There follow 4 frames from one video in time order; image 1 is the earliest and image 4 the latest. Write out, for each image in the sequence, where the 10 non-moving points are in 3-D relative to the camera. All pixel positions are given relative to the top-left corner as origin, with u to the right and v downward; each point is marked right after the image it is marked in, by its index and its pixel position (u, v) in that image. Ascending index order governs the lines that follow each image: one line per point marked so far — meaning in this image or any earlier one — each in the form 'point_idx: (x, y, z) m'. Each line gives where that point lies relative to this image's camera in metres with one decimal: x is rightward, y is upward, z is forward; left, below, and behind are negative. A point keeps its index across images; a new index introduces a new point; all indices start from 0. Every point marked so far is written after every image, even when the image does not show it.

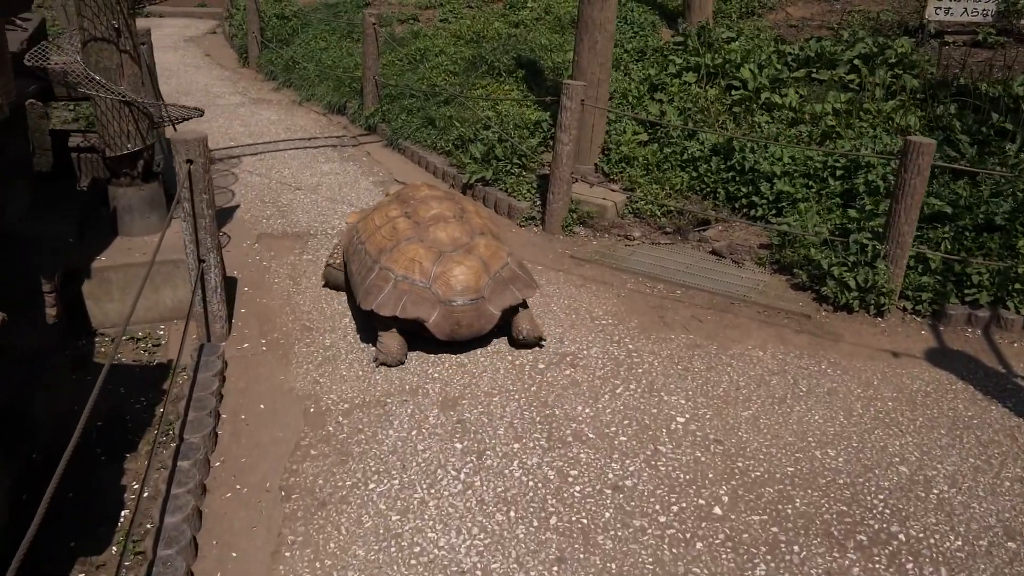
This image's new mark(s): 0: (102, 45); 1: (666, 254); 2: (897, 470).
0: (-2.2, +1.3, +4.8) m
1: (+1.1, +0.2, +6.3) m
2: (+1.7, -0.8, +3.9) m
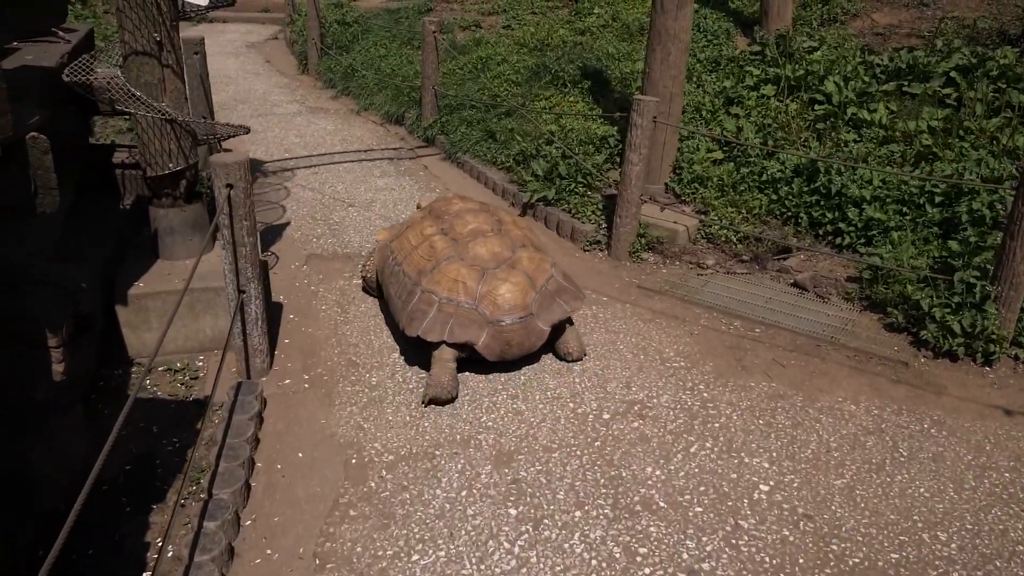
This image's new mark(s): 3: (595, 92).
0: (-1.9, +1.1, +4.5) m
1: (+1.5, 0.0, +5.8) m
2: (+1.9, -1.0, +3.3) m
3: (+0.8, +1.8, +8.4) m
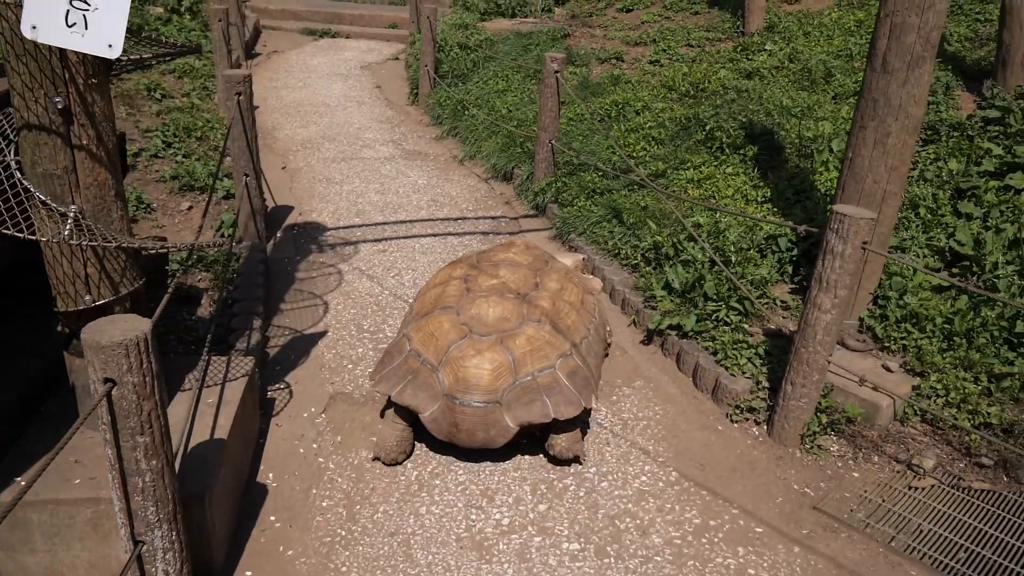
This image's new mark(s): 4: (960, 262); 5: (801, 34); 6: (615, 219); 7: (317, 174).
0: (-1.5, +0.5, +2.8) m
1: (+1.9, -1.0, +3.6) m
2: (+1.9, -2.0, +1.1) m
3: (+1.7, +0.9, +6.3) m
4: (+2.5, +0.1, +4.9) m
5: (+2.9, +2.5, +9.0) m
6: (+0.7, +0.5, +6.0) m
7: (-1.6, +1.0, +7.5) m
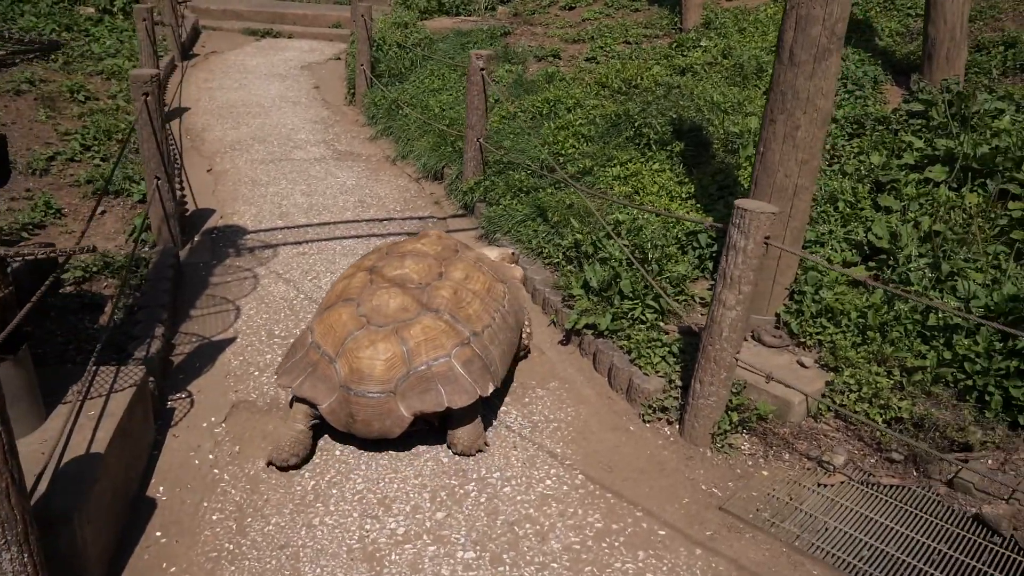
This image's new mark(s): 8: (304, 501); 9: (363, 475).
0: (-1.9, +0.4, +2.7) m
1: (+1.5, -0.9, +3.6) m
2: (+1.6, -1.9, +1.1) m
3: (+1.2, +0.9, +6.2) m
4: (+2.0, +0.2, +4.9) m
5: (+2.2, +2.6, +9.0) m
6: (+0.2, +0.5, +5.9) m
7: (-2.2, +0.9, +7.3) m
8: (-0.8, -0.8, +3.5) m
9: (-0.6, -0.8, +3.7) m
